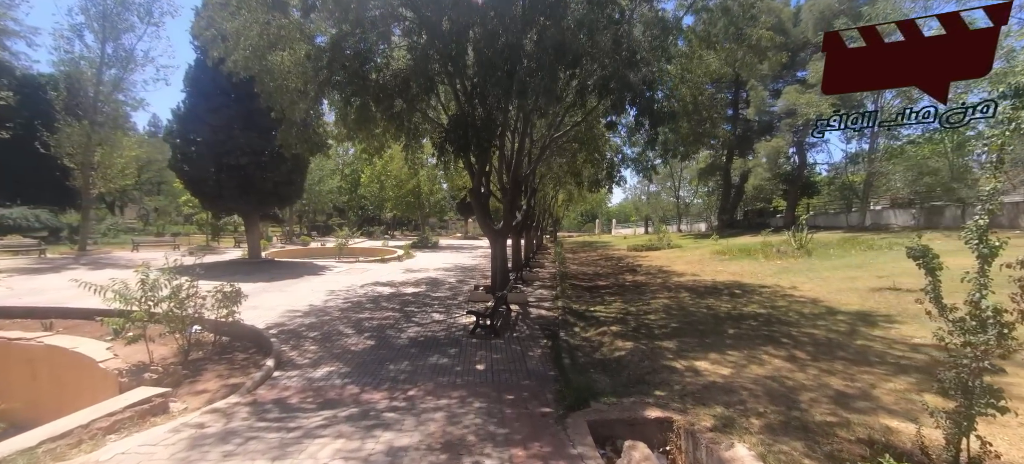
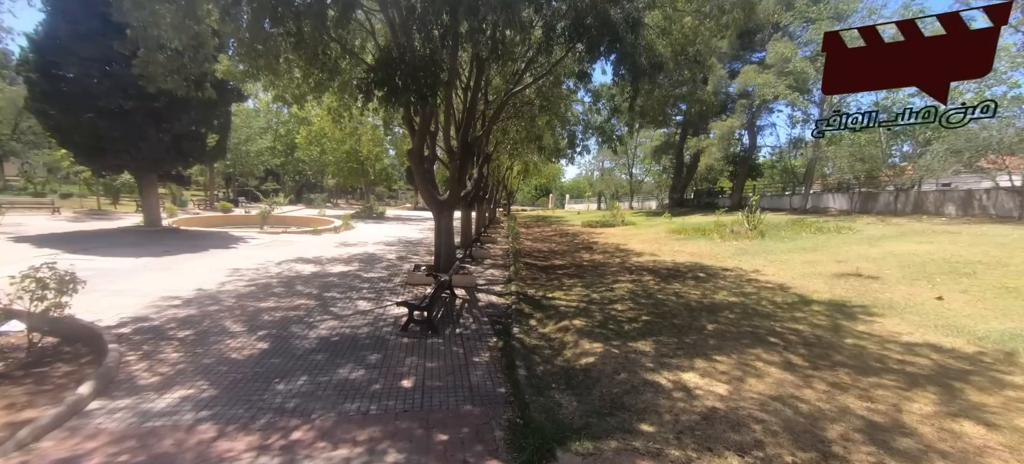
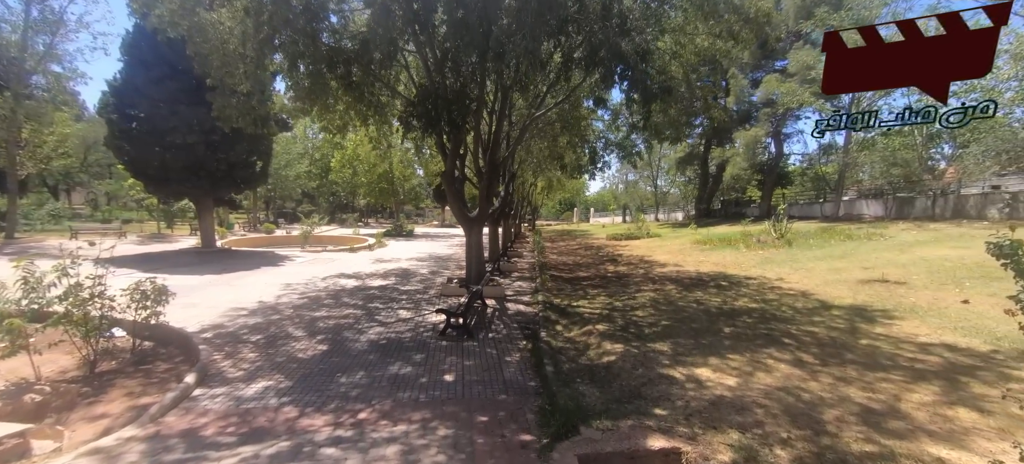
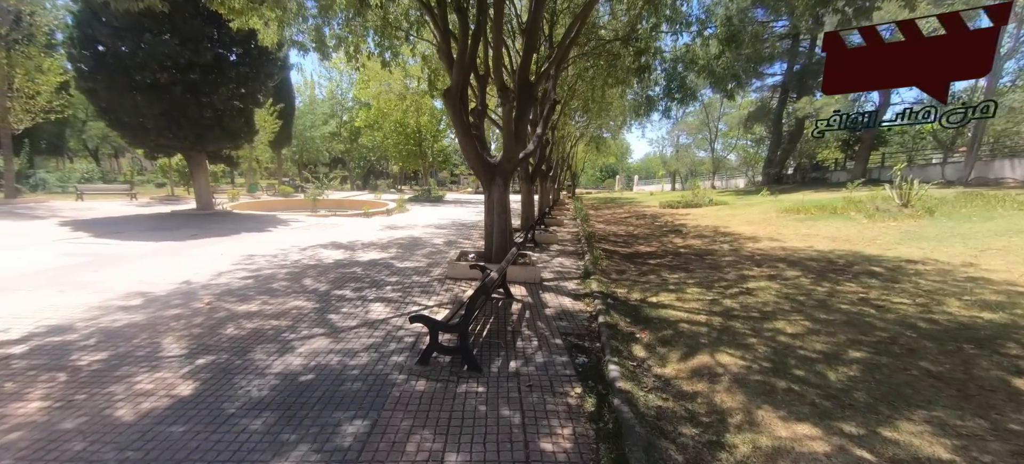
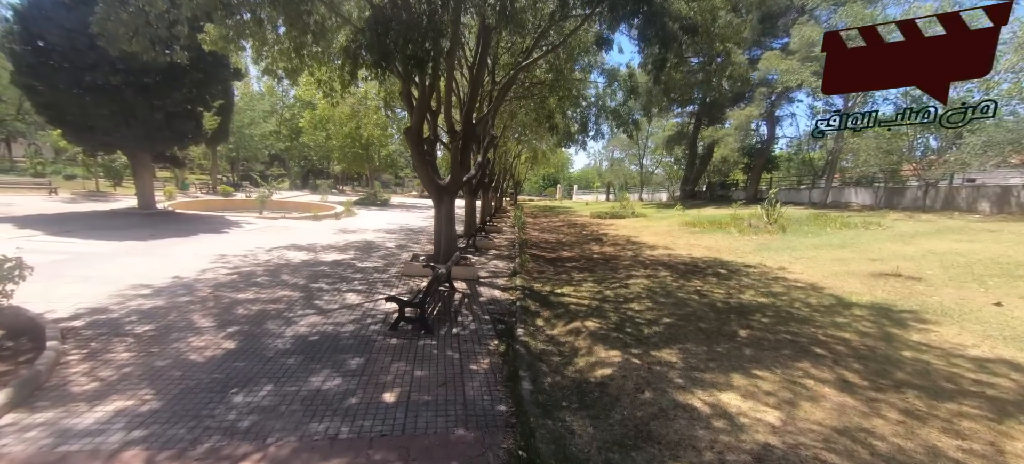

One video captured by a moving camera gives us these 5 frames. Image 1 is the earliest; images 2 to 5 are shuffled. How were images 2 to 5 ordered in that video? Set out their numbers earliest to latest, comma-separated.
3, 2, 5, 4
